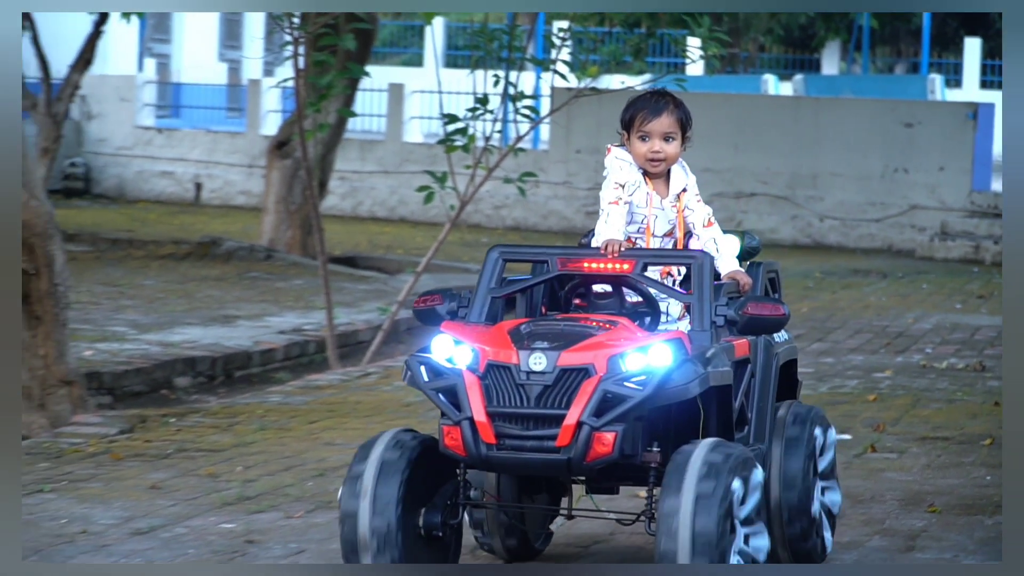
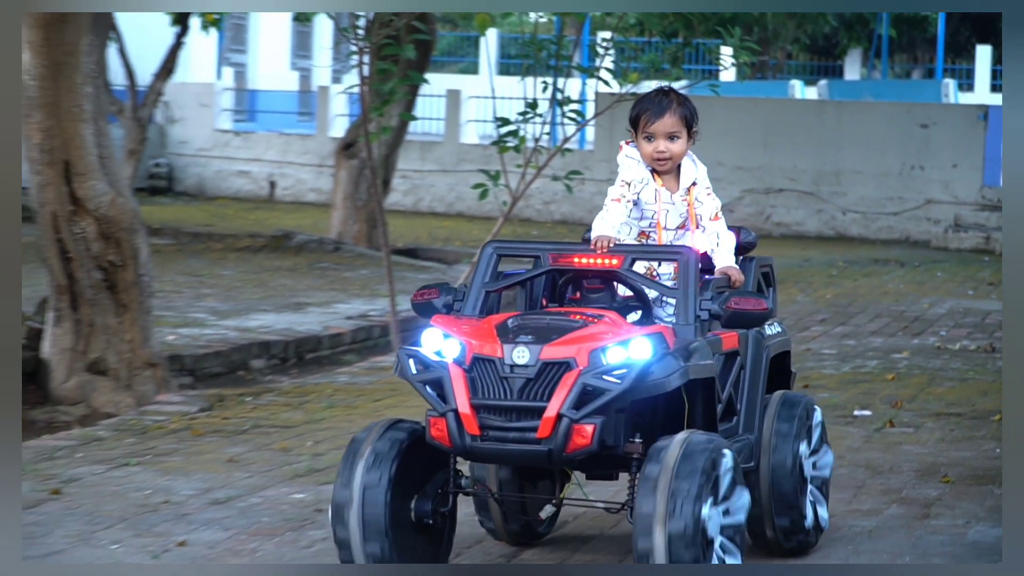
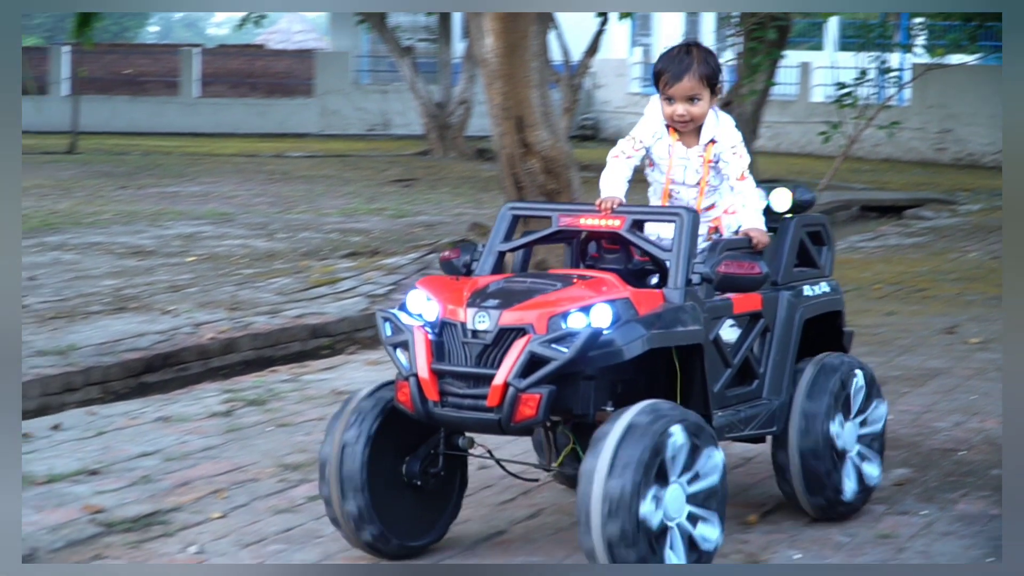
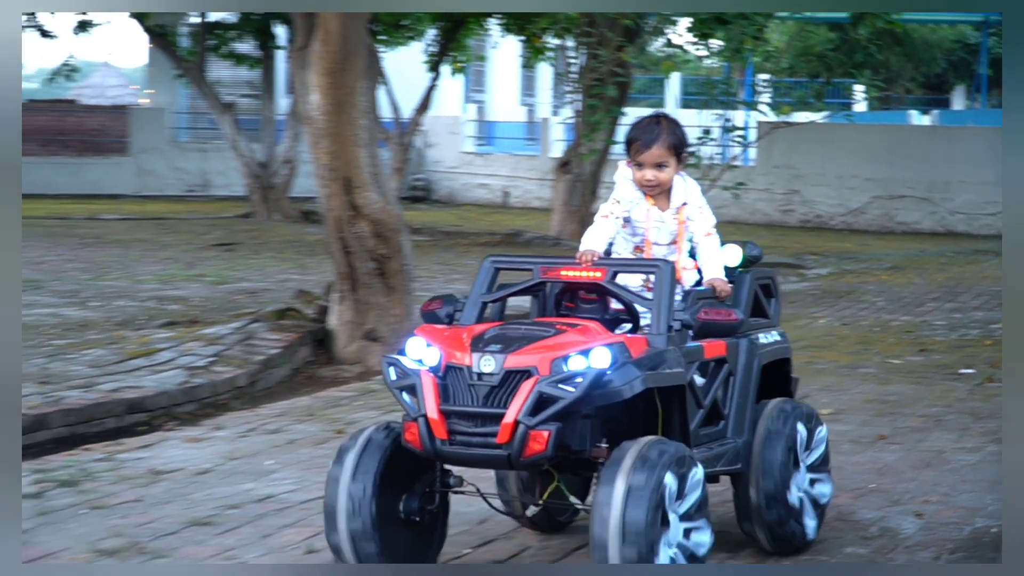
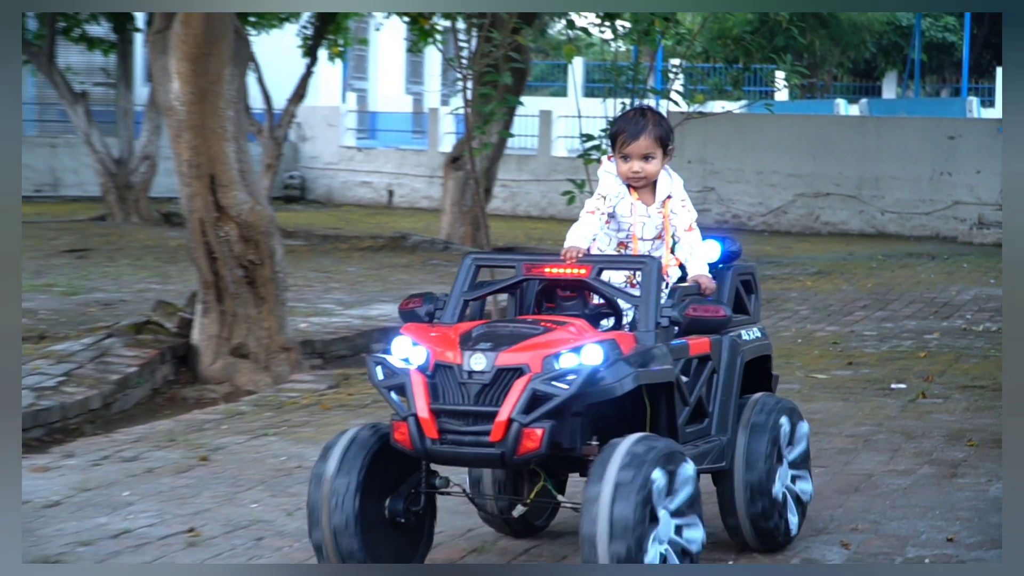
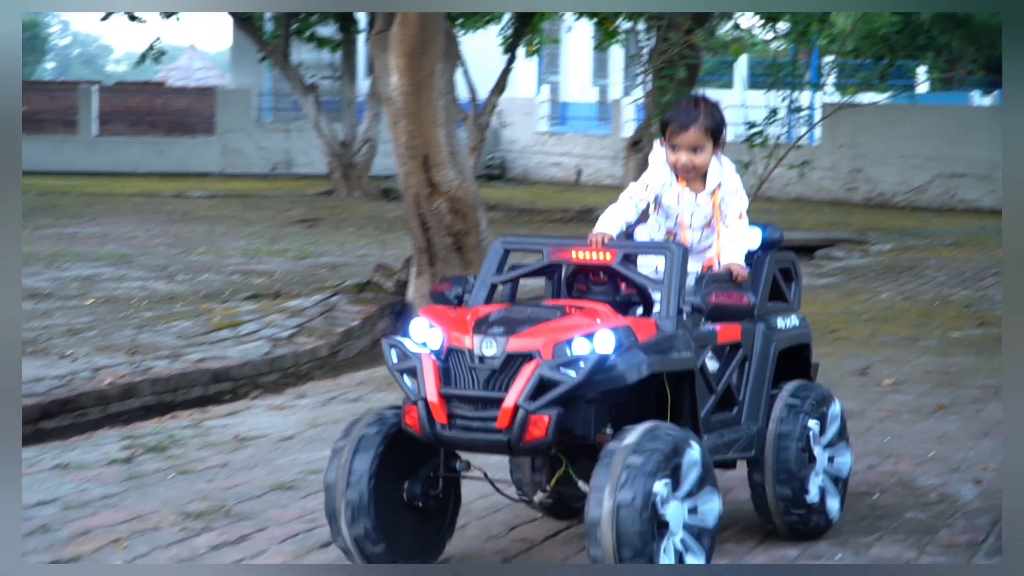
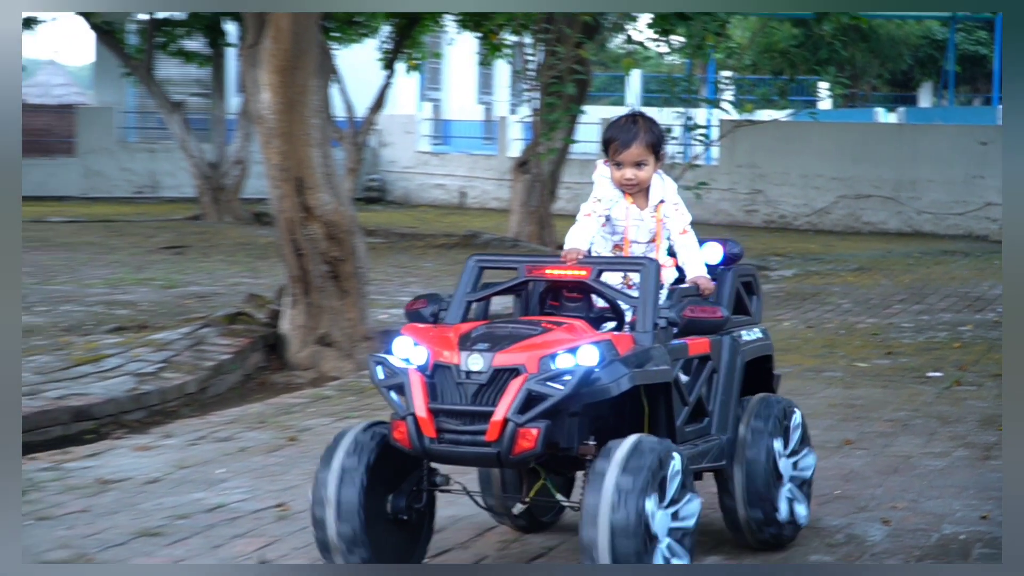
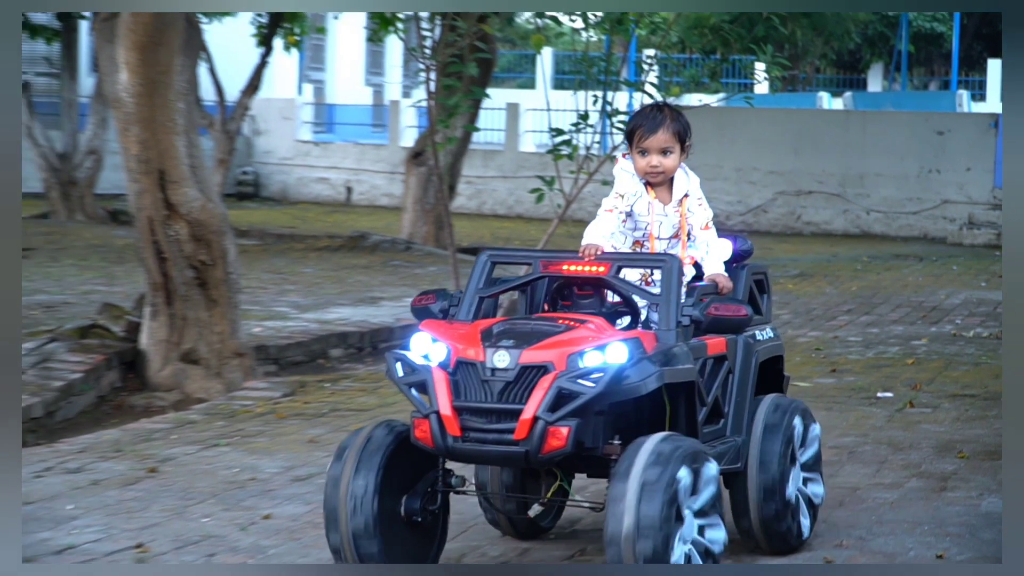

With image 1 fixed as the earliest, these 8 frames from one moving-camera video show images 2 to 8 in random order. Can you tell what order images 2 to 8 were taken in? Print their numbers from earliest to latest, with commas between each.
2, 8, 5, 7, 4, 6, 3
